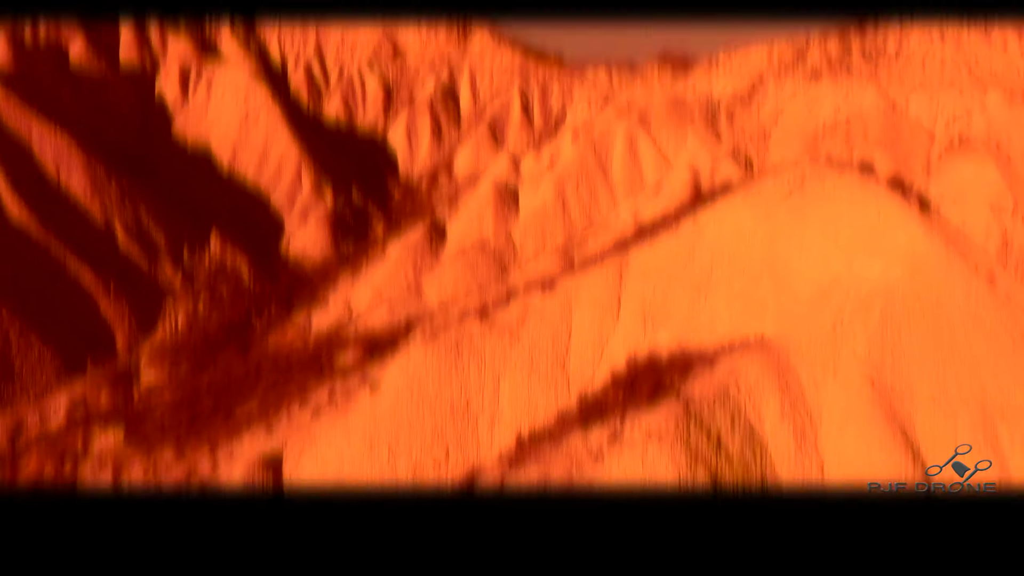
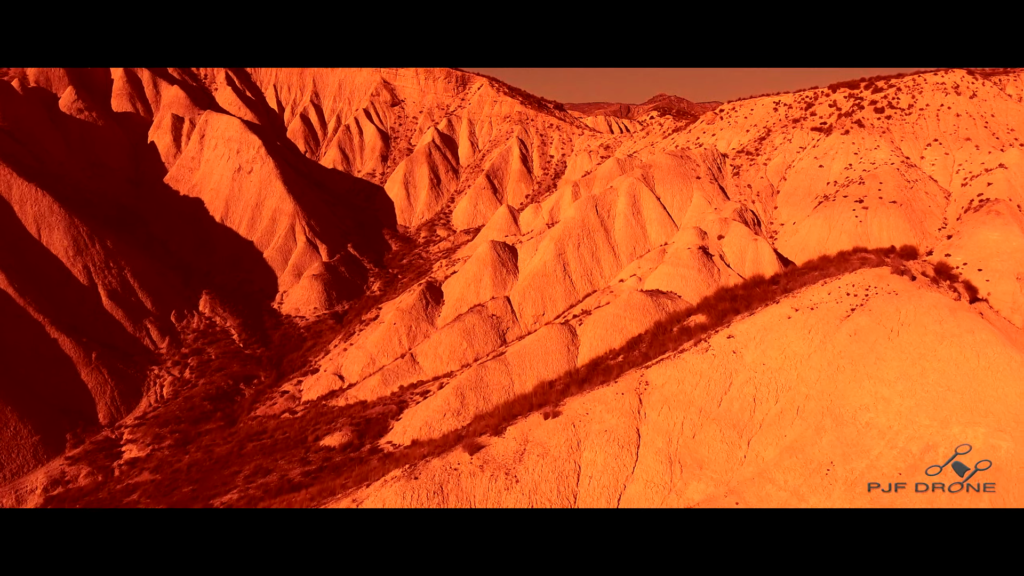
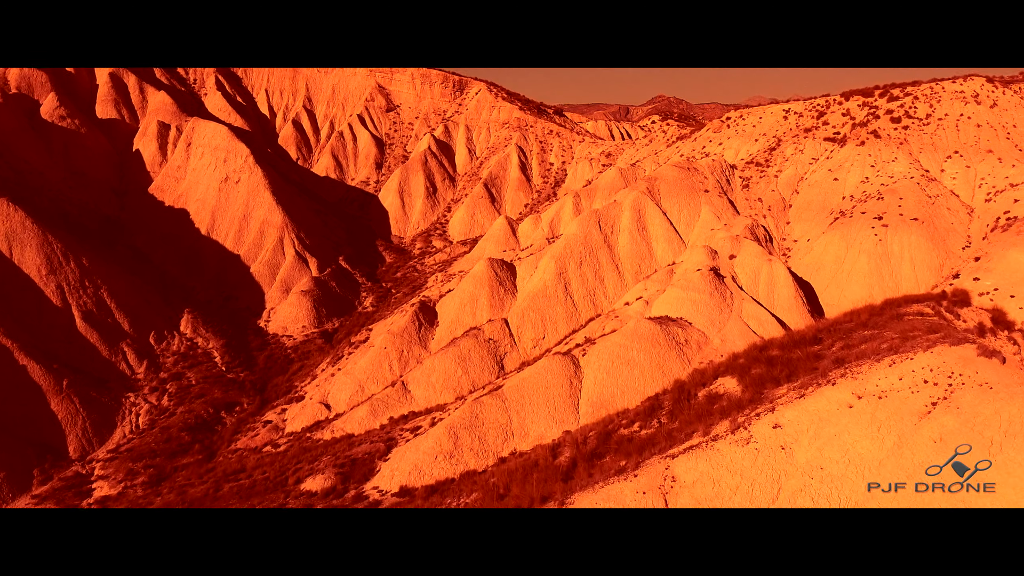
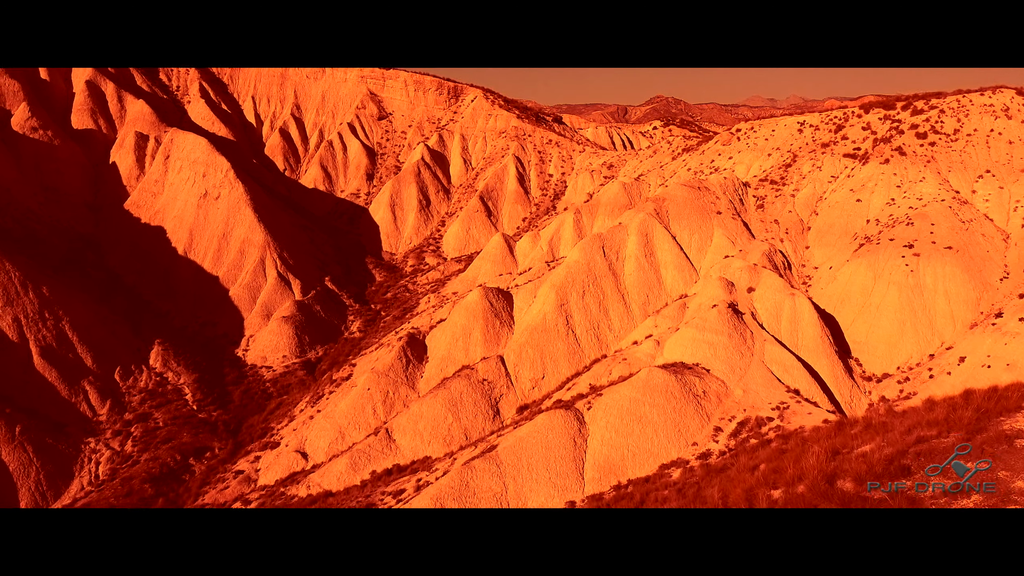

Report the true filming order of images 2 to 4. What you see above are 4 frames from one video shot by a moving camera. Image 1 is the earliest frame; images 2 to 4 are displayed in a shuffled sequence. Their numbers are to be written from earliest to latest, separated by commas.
2, 3, 4
